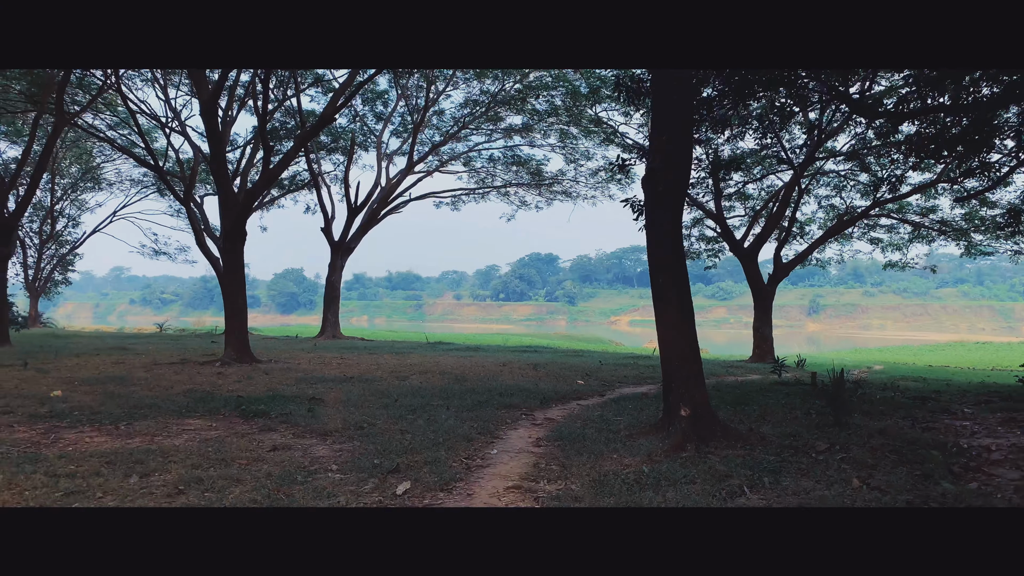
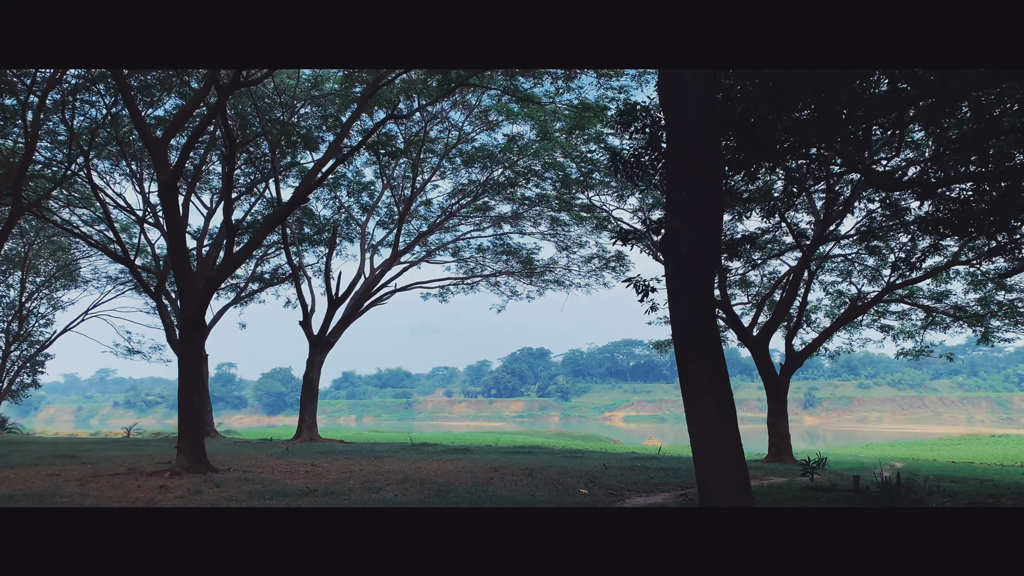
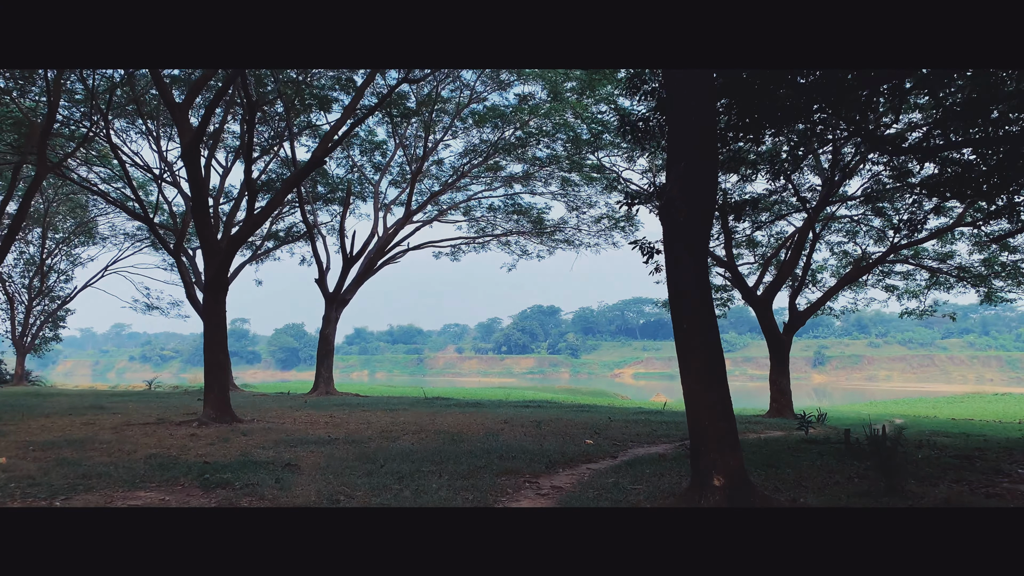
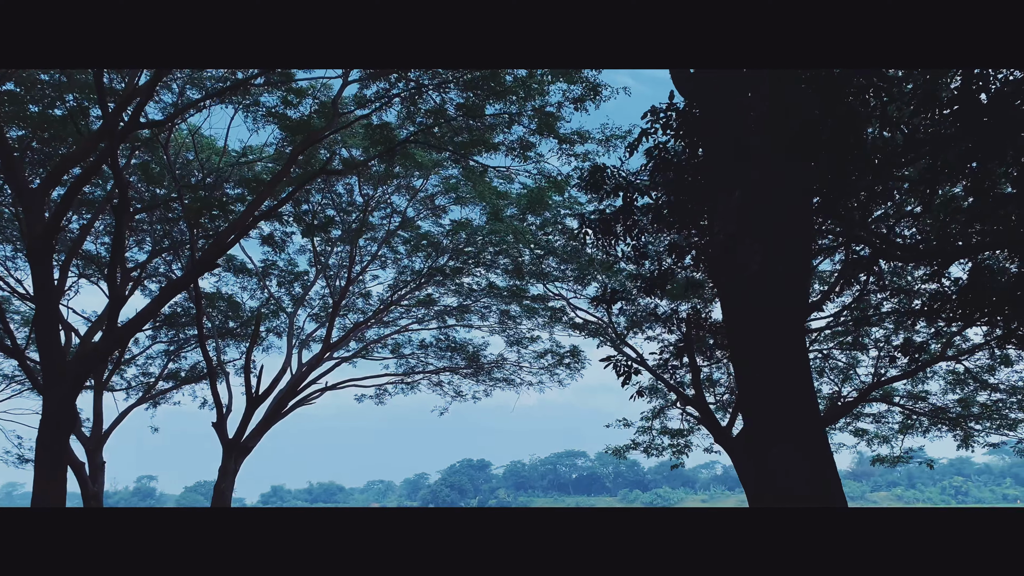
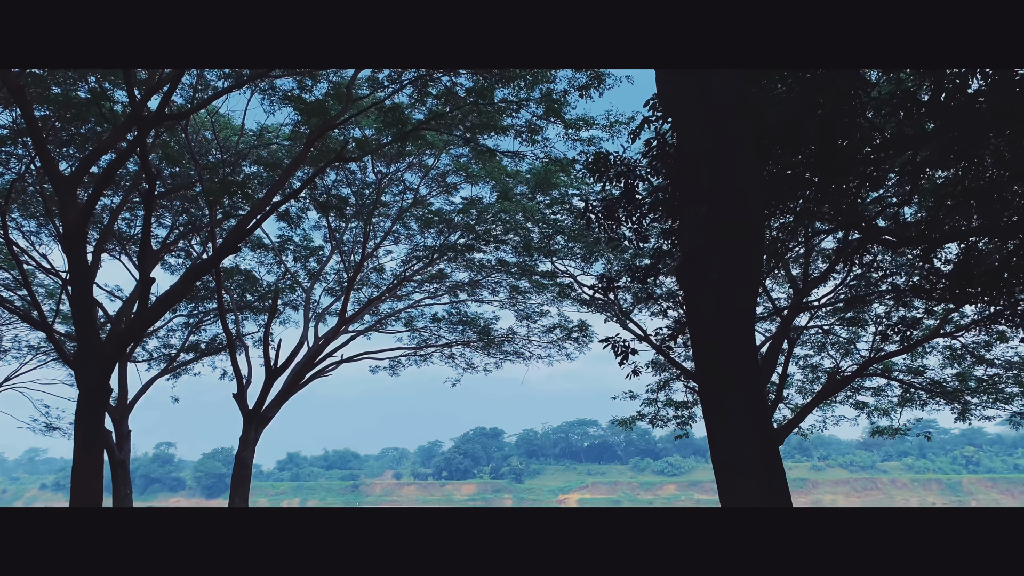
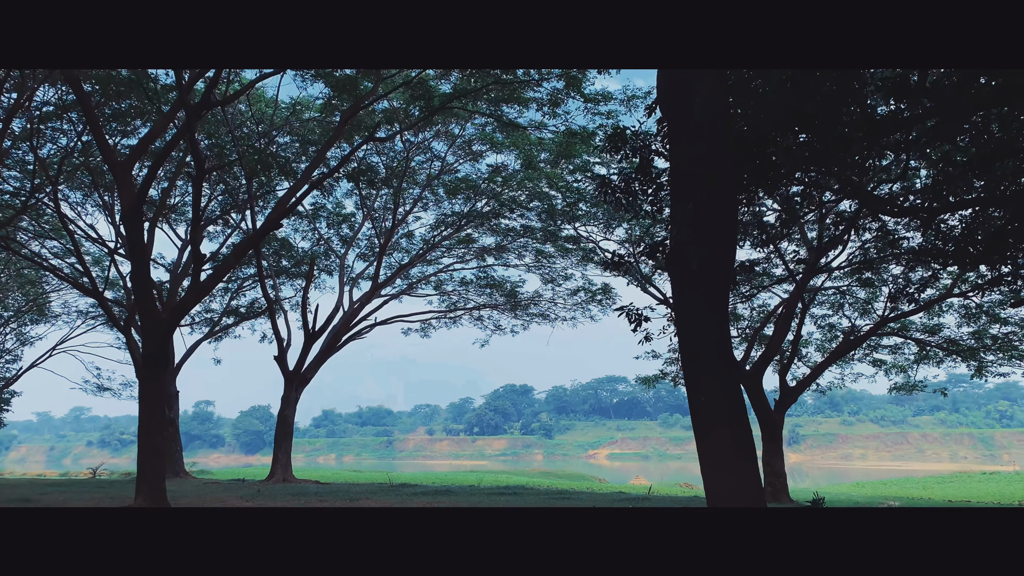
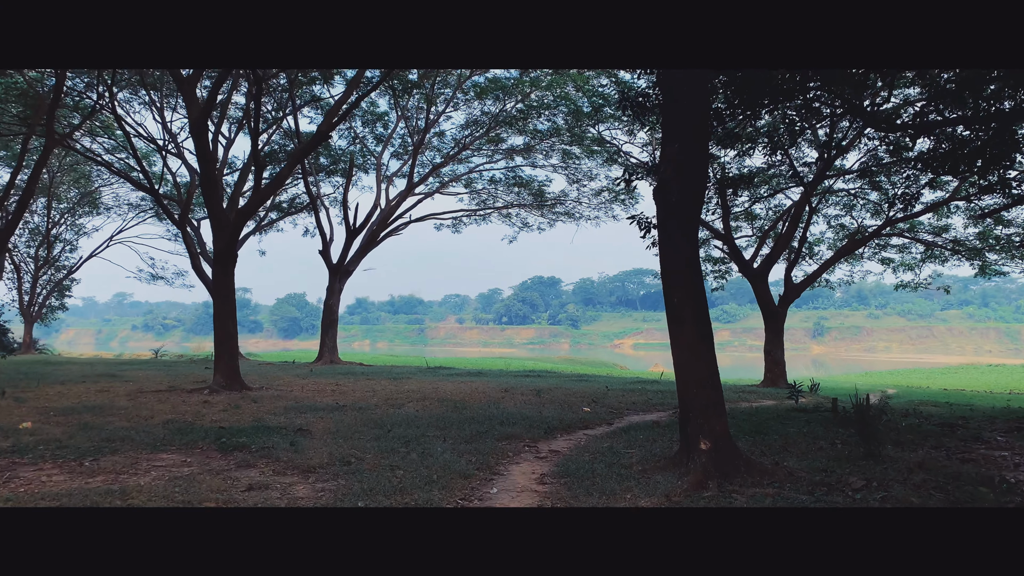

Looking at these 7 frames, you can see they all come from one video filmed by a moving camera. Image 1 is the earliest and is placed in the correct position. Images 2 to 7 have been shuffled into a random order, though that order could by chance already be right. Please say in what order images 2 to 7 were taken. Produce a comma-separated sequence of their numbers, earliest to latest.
7, 3, 2, 6, 5, 4
